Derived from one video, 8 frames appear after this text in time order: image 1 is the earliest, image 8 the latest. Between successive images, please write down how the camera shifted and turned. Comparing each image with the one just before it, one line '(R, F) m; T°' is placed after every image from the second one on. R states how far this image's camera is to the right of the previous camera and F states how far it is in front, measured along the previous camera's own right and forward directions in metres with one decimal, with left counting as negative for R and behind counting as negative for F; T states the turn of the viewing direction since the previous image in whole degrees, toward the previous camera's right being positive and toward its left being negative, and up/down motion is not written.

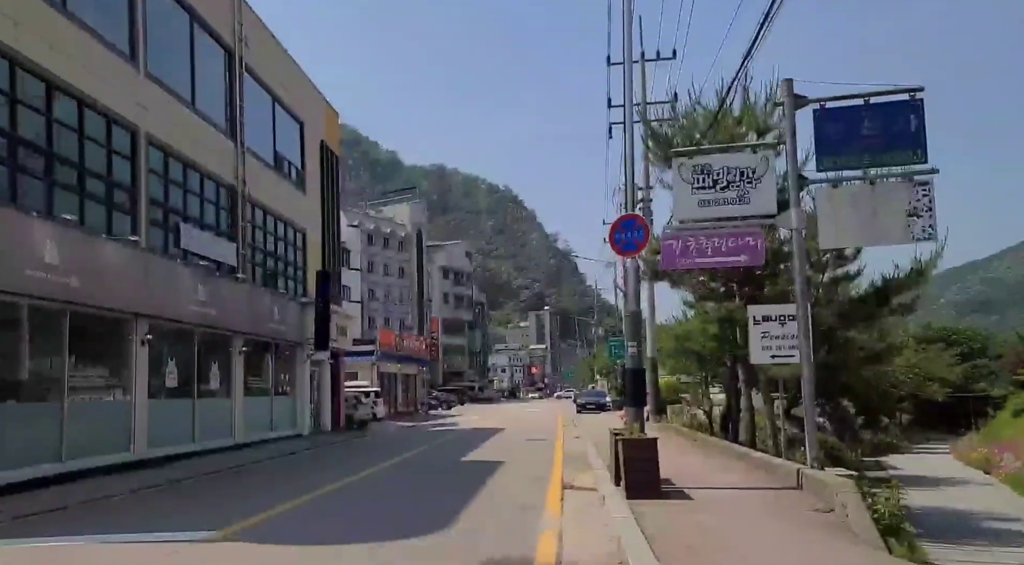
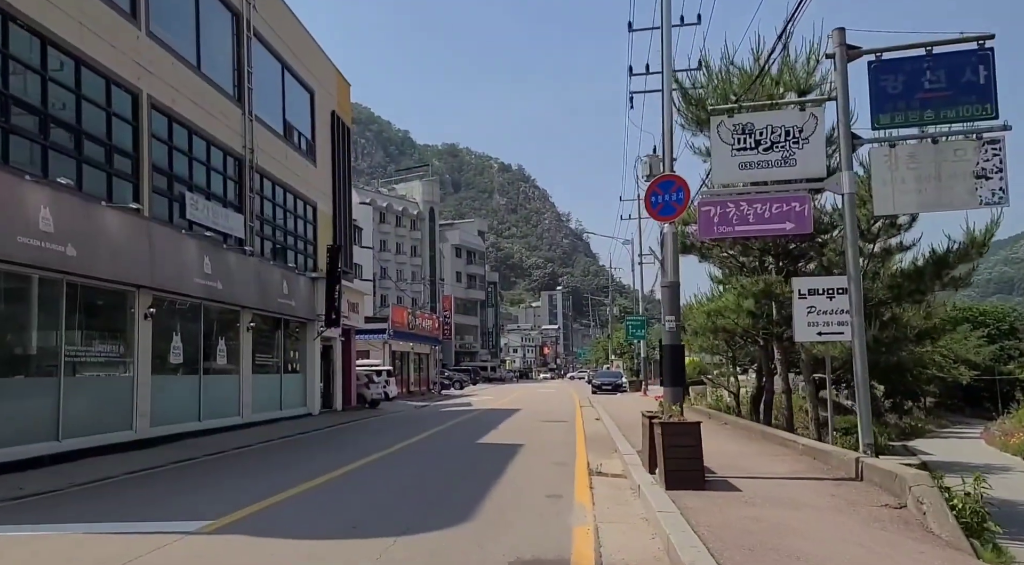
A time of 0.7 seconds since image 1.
(-0.2, +1.1) m; -1°
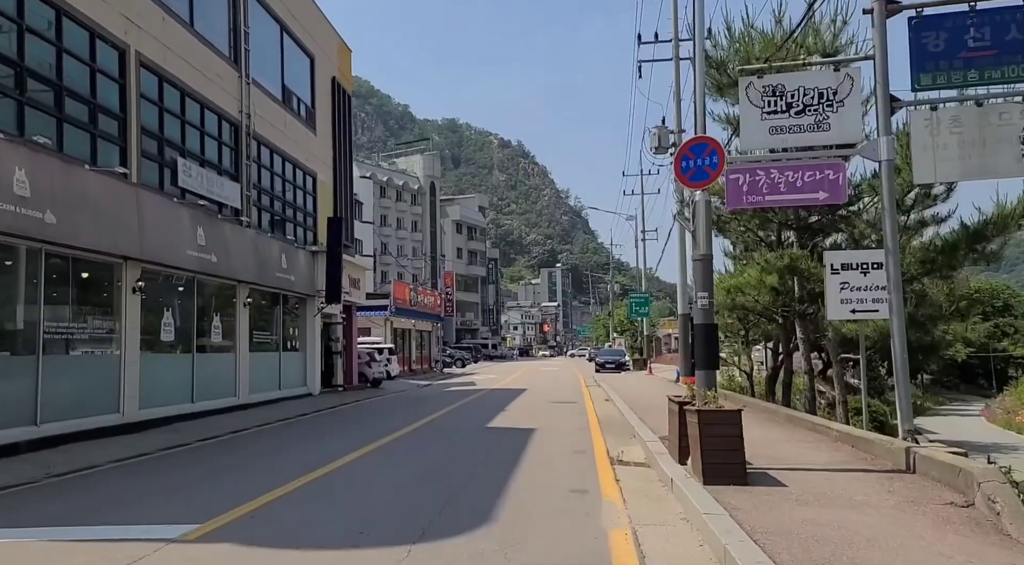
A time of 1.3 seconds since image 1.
(-0.3, +1.0) m; 0°
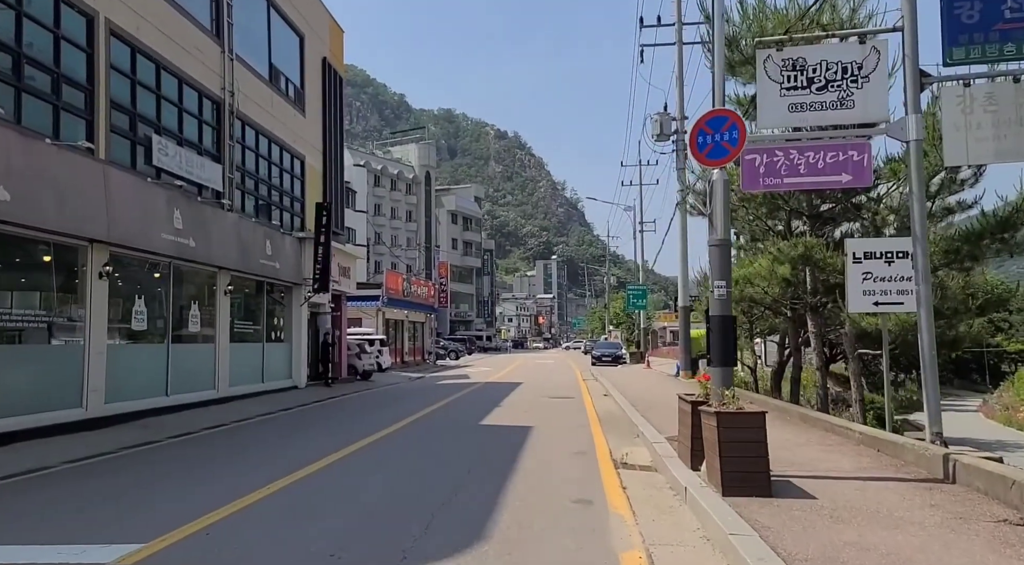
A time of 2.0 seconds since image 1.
(0.0, +1.0) m; 0°
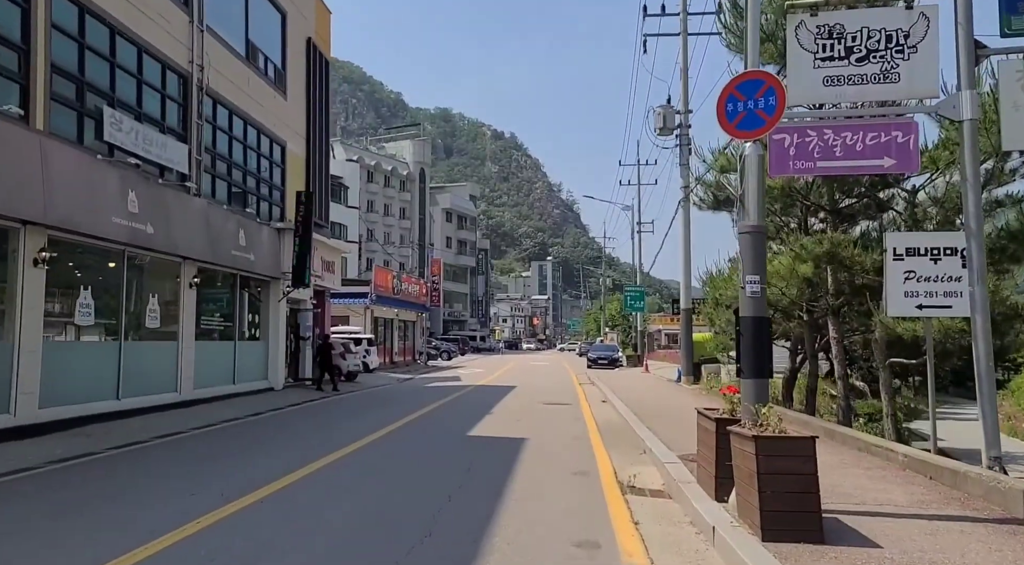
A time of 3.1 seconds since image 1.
(0.0, +1.6) m; 0°
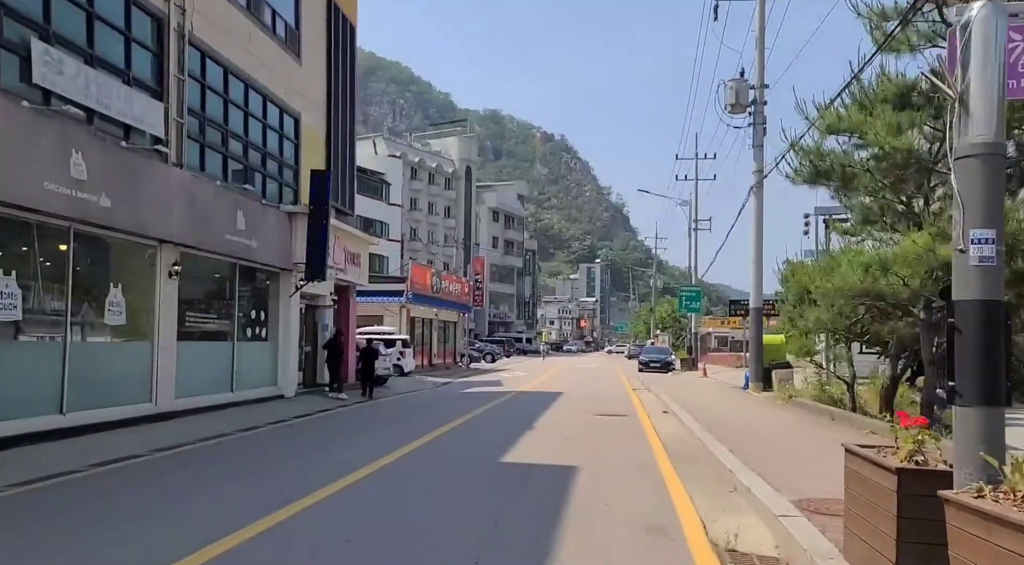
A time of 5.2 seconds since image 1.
(0.0, +3.2) m; -4°
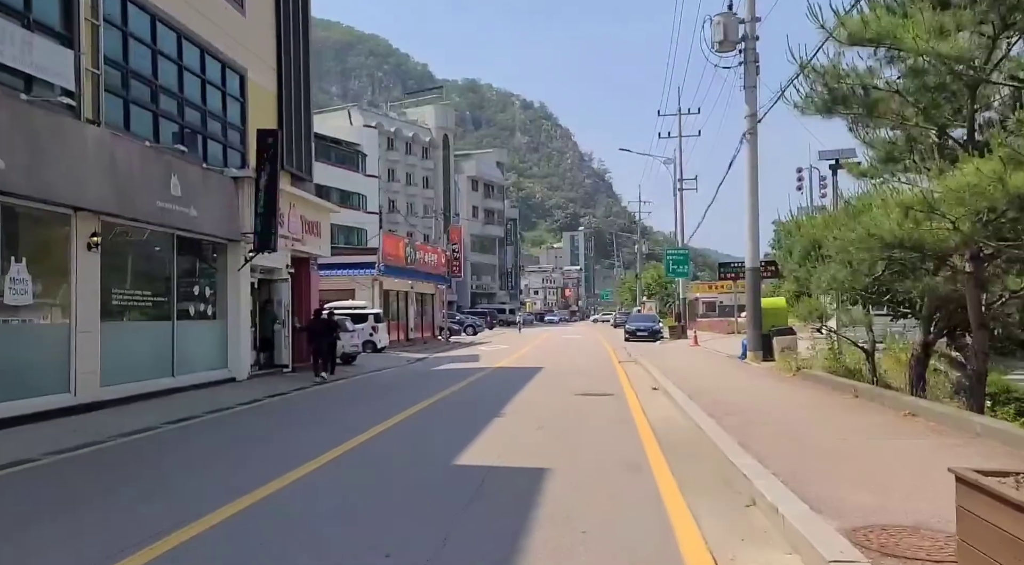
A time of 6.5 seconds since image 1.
(+0.3, +1.6) m; +1°
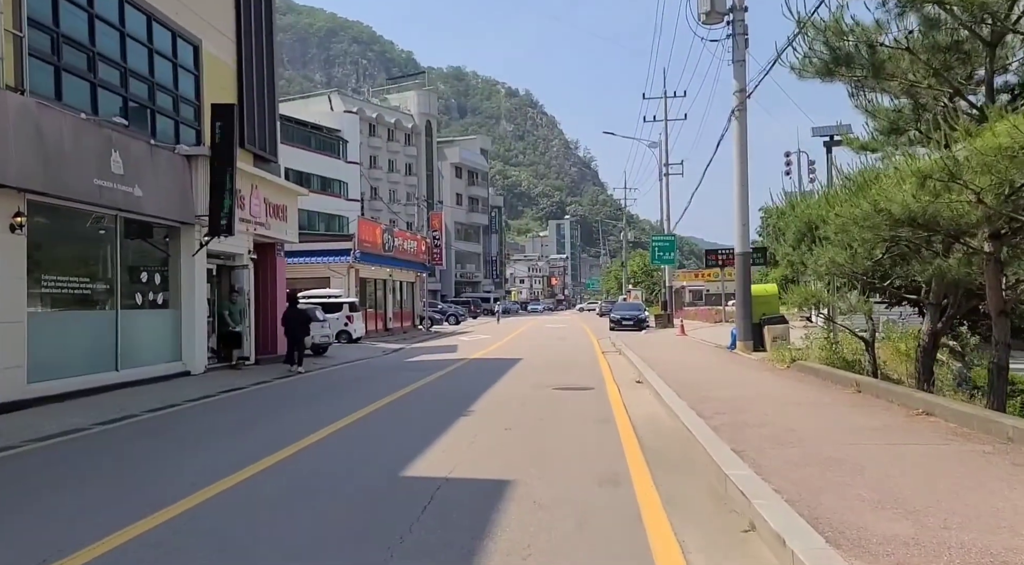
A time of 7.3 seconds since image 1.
(+0.3, +1.0) m; +1°
